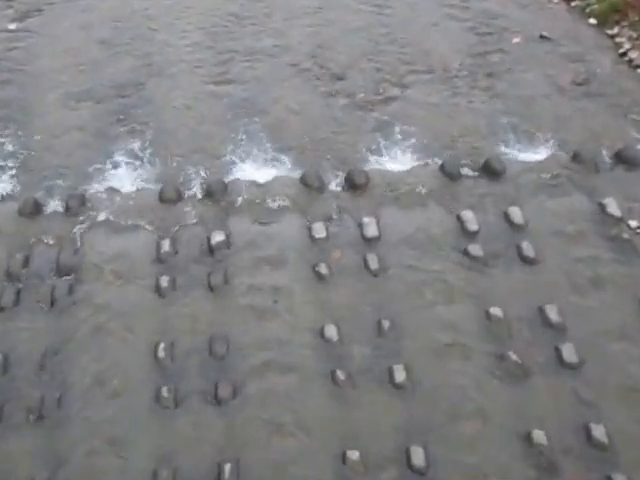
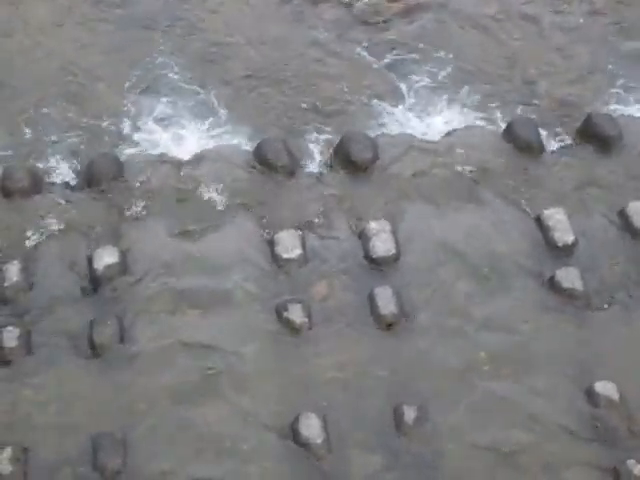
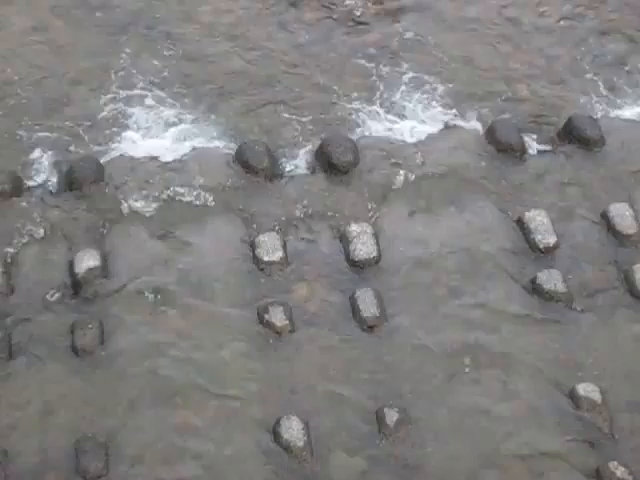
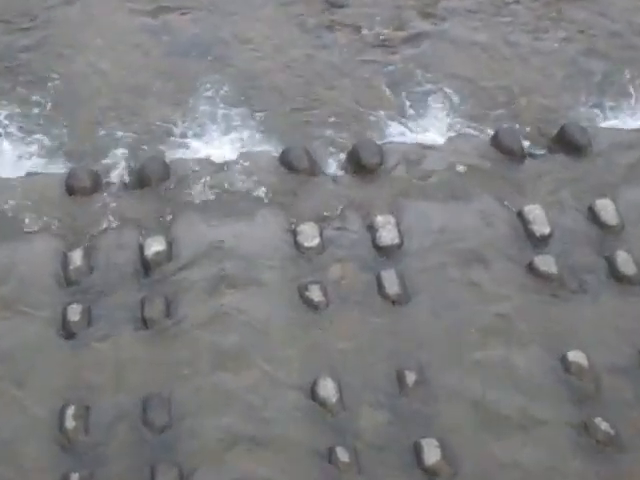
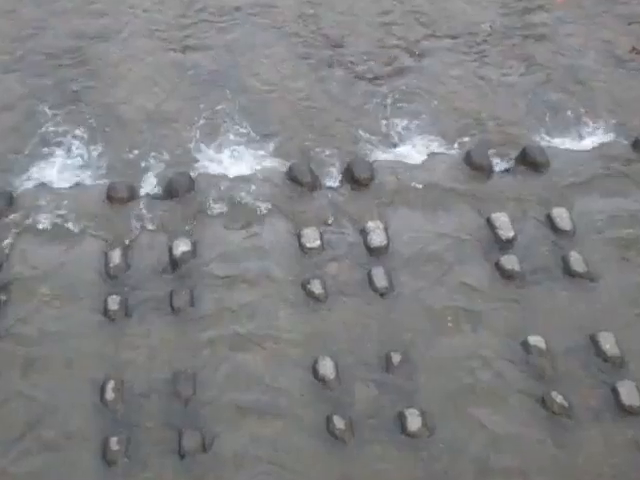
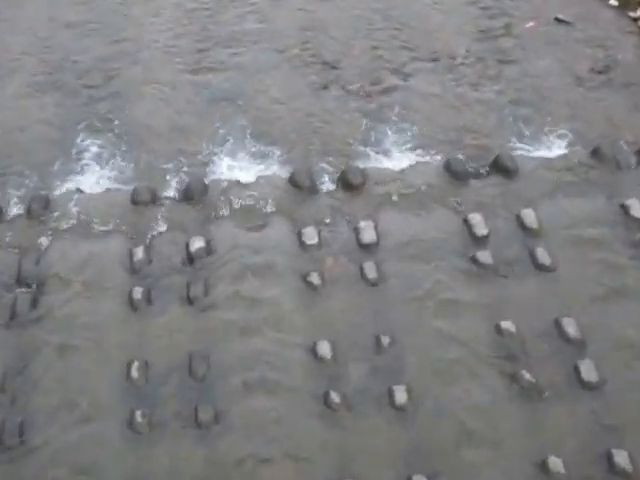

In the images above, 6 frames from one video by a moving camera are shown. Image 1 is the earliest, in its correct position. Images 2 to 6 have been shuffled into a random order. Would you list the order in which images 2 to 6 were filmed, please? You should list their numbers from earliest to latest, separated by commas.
6, 5, 4, 2, 3
